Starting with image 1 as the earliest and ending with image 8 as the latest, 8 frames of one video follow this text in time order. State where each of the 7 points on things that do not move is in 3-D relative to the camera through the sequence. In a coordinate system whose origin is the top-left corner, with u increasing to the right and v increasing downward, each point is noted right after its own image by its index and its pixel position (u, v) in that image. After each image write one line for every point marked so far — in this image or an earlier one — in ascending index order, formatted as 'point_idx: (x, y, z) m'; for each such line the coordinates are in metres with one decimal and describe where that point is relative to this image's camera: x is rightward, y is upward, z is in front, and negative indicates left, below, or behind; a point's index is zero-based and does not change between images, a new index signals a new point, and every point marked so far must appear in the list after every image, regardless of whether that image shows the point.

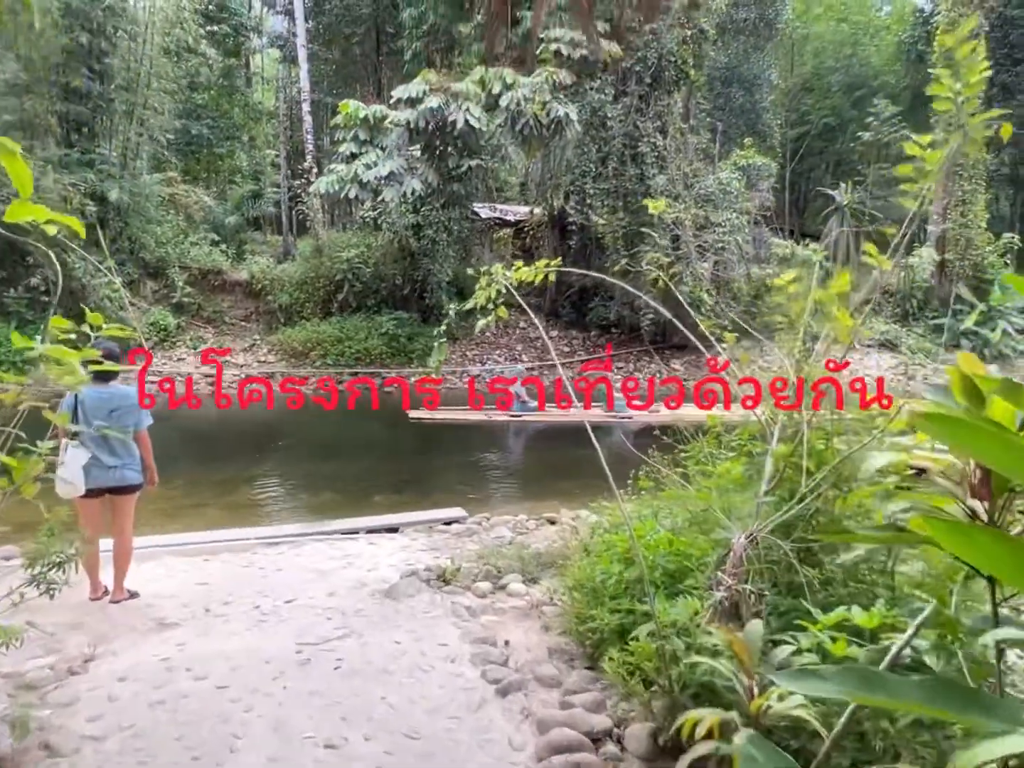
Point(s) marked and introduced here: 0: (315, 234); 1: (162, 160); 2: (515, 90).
0: (-3.6, +2.7, +13.9) m
1: (-7.1, +4.6, +15.5) m
2: (+0.1, +3.7, +9.7) m
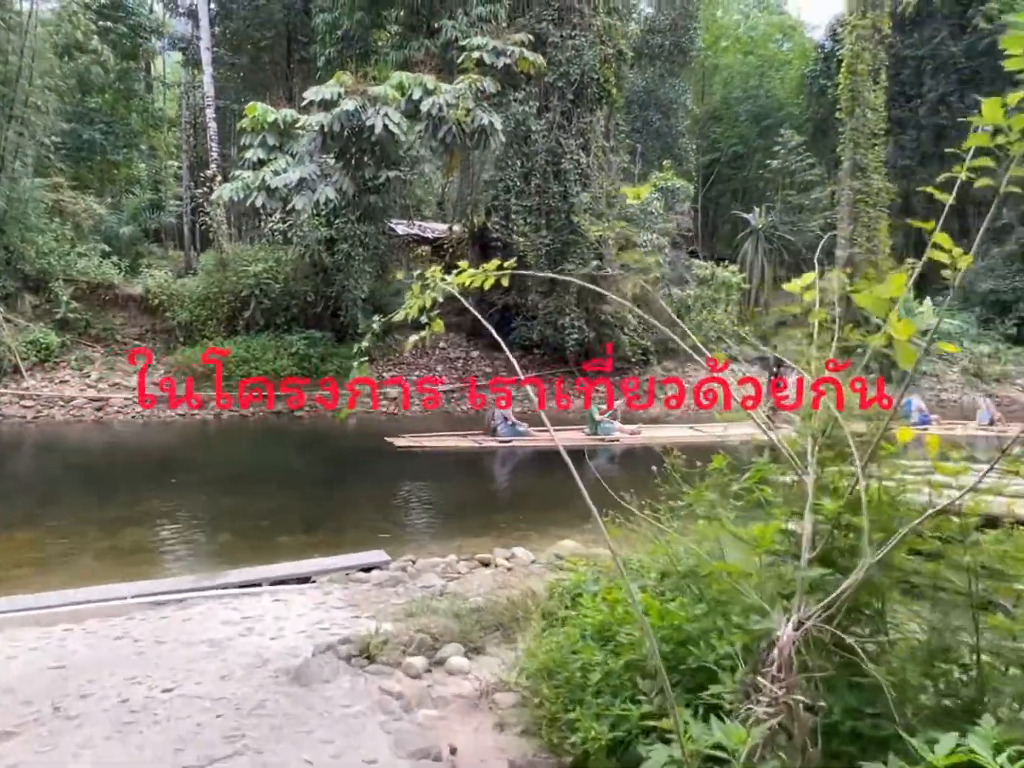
0: (-5.0, +2.3, +13.0) m
1: (-8.7, +4.1, +14.2) m
2: (-0.9, +3.5, +9.2) m
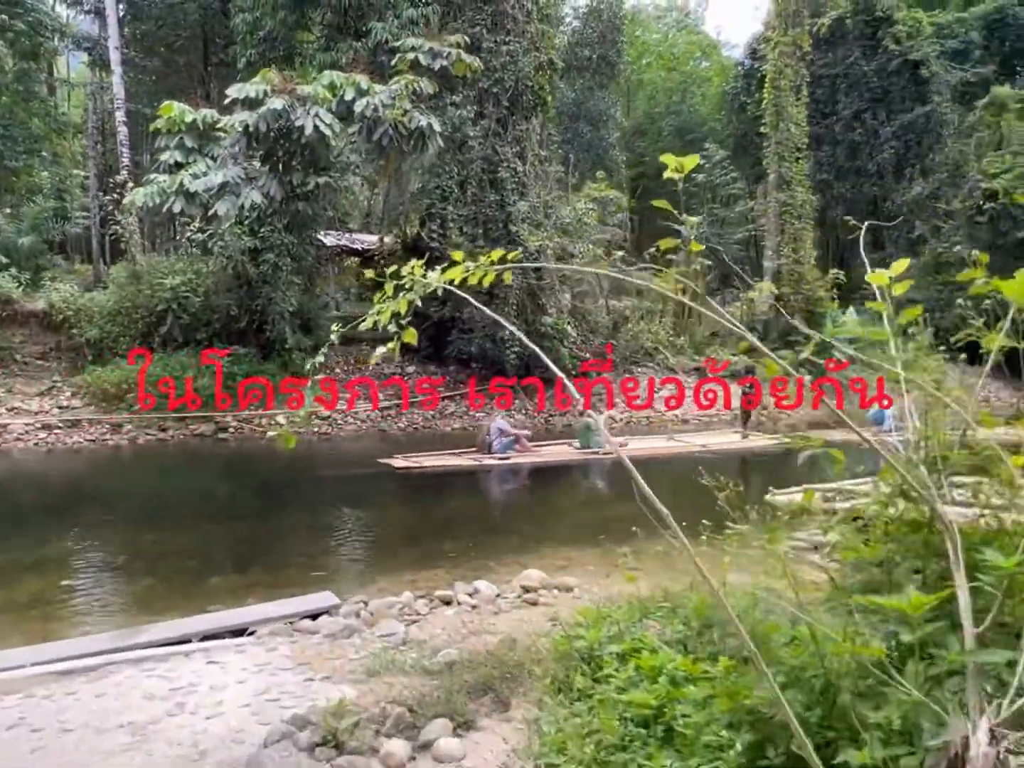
0: (-6.0, +2.0, +12.0) m
1: (-9.8, +3.7, +12.9) m
2: (-1.6, +3.3, +8.7) m
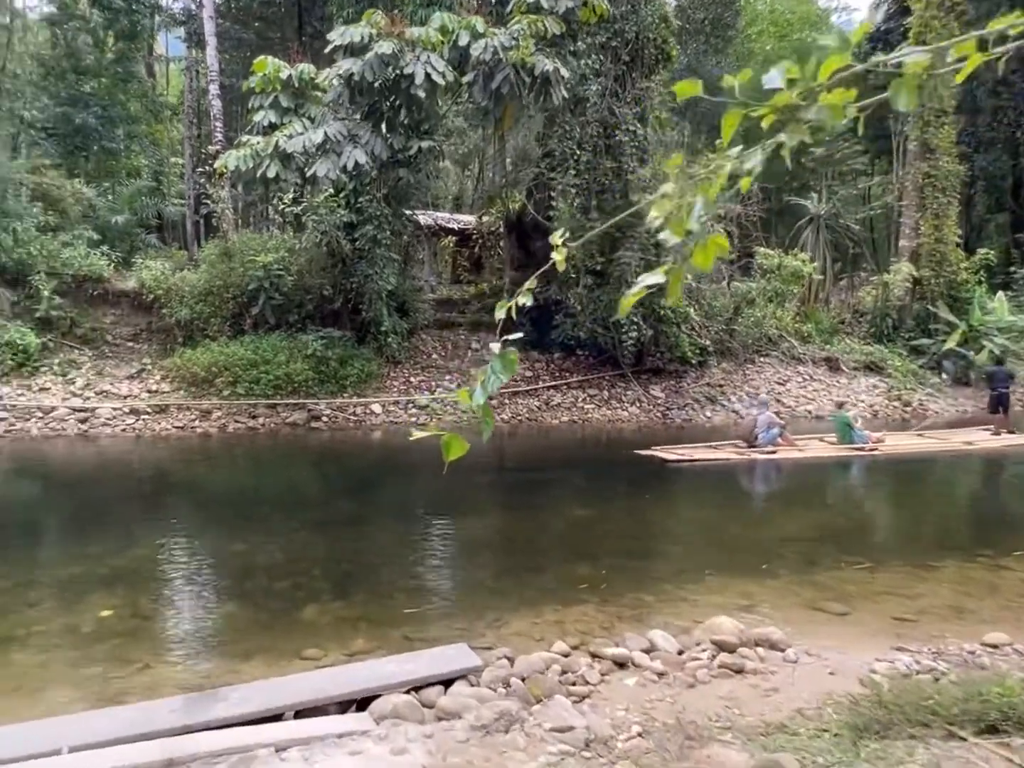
0: (-4.3, +2.2, +11.3) m
1: (-8.0, +4.0, +12.6) m
2: (-0.2, +3.4, +7.5) m
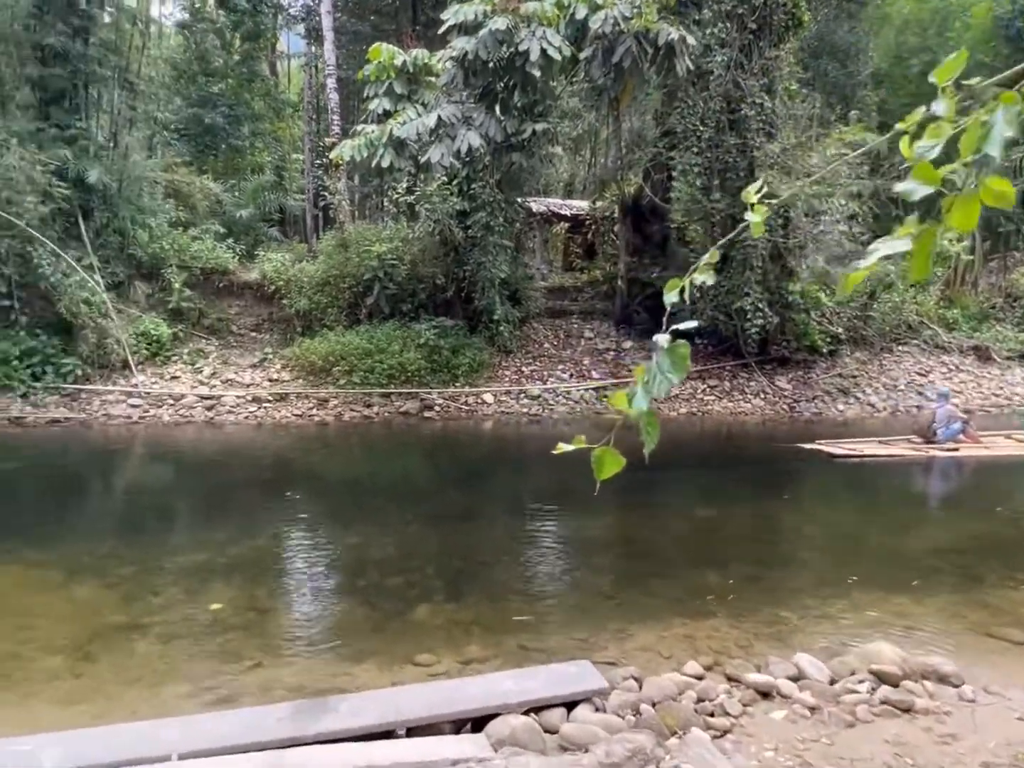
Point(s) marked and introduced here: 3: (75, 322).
0: (-2.6, +2.4, +11.5) m
1: (-6.1, +4.2, +13.2) m
2: (+0.9, +3.5, +7.1) m
3: (-5.6, +0.8, +9.8) m
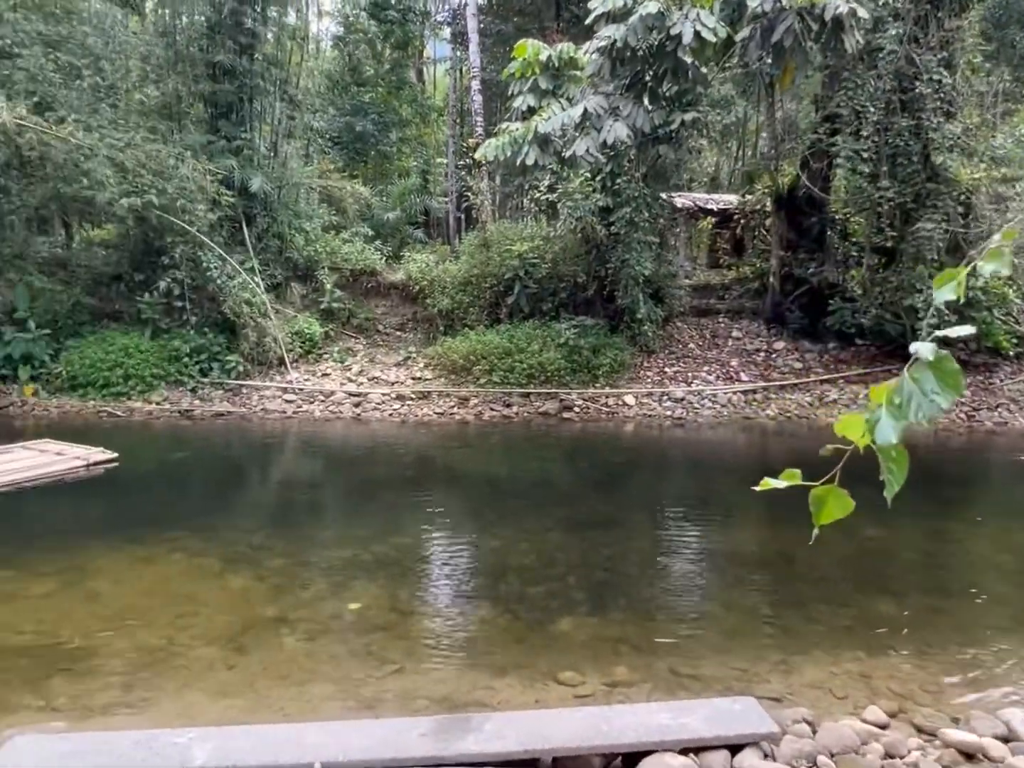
0: (-0.5, +2.4, +11.6) m
1: (-3.5, +4.2, +13.9) m
2: (+2.2, +3.5, +6.7) m
3: (-3.8, +0.9, +10.5) m
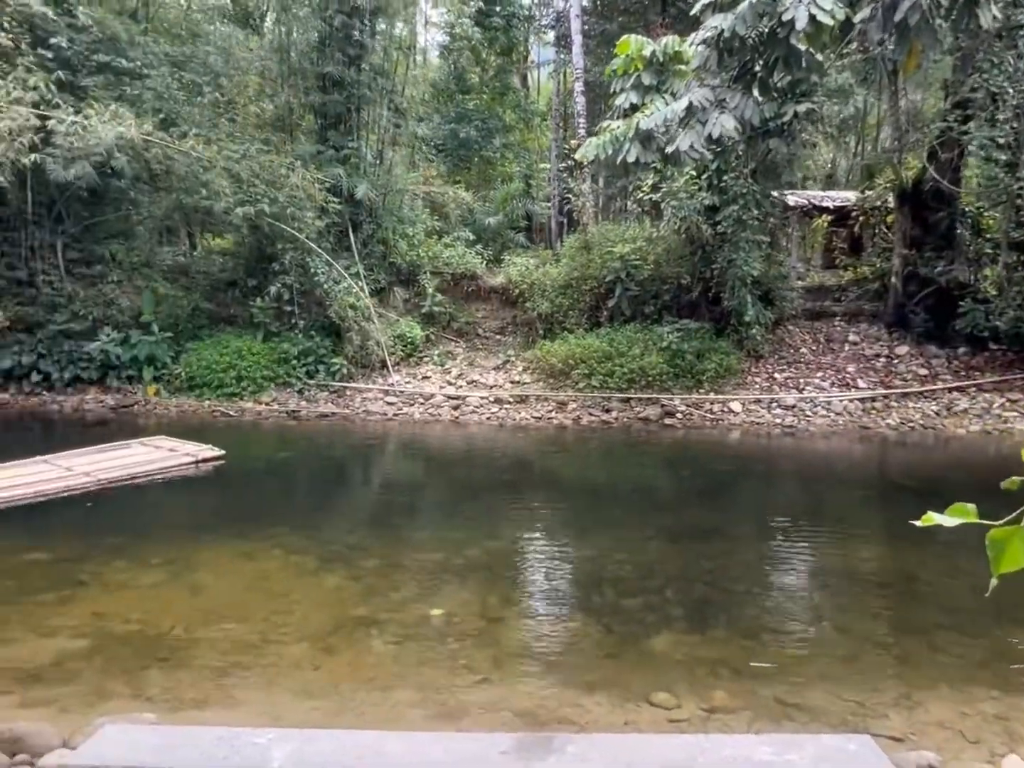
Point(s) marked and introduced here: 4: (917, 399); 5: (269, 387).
0: (+1.1, +2.3, +11.4) m
1: (-1.7, +4.2, +14.1) m
2: (+3.0, +3.4, +6.2) m
3: (-2.4, +0.8, +10.7) m
4: (+5.0, -0.2, +9.5) m
5: (-3.2, 0.0, +10.2) m
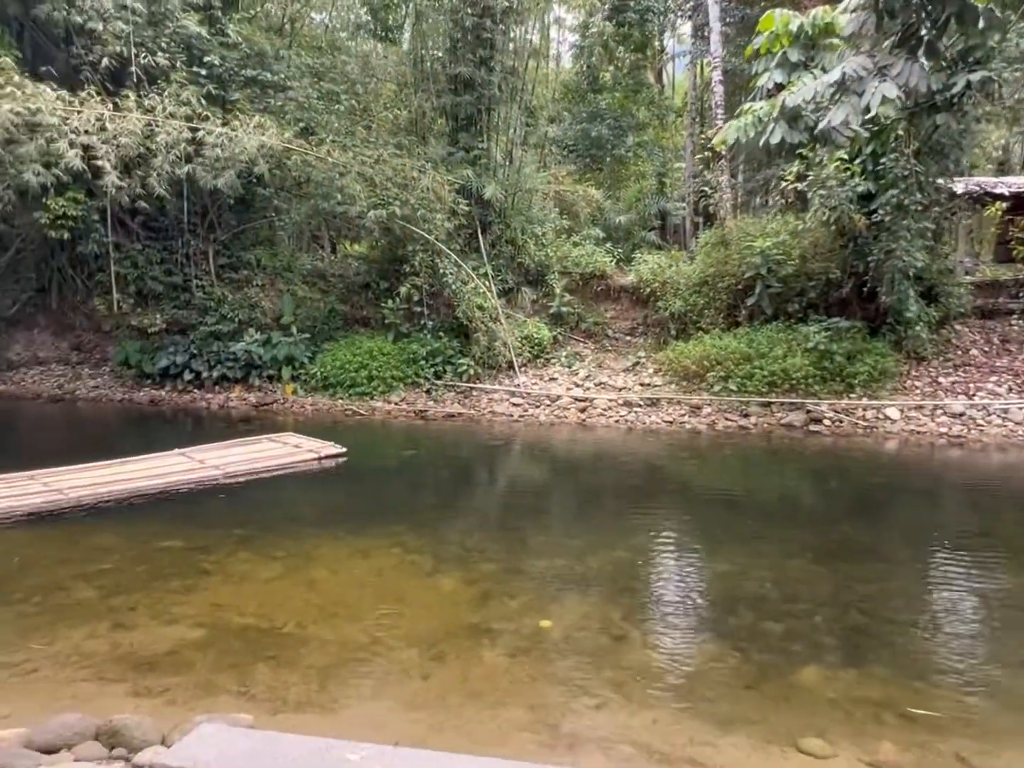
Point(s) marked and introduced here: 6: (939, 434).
0: (+2.9, +2.3, +10.8) m
1: (+0.7, +4.1, +13.9) m
2: (+4.0, +3.4, +5.3) m
3: (-0.6, +0.8, +10.7) m
4: (+6.5, -0.2, +8.2) m
5: (-1.5, 0.0, +10.3) m
6: (+4.6, -0.5, +8.2) m
